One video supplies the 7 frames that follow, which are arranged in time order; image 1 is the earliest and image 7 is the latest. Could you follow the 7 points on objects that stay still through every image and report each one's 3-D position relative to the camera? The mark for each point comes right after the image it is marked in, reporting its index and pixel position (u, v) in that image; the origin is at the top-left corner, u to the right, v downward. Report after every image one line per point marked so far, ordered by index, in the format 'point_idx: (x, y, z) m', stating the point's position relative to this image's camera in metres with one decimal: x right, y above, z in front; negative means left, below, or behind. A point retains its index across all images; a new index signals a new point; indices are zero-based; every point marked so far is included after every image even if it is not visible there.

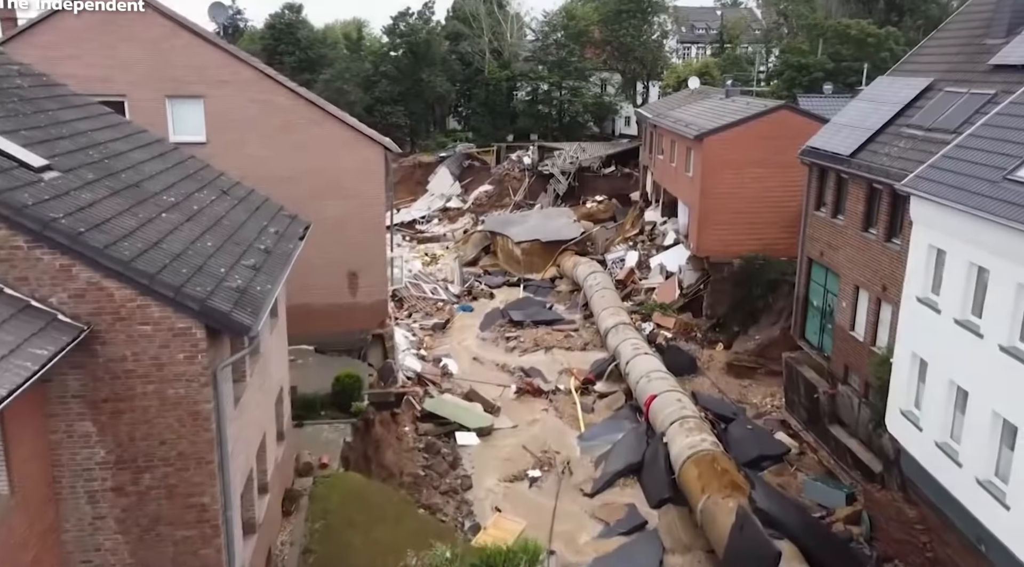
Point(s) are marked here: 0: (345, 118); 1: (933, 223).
0: (-3.2, +3.1, +17.6) m
1: (+5.7, +0.8, +12.6) m
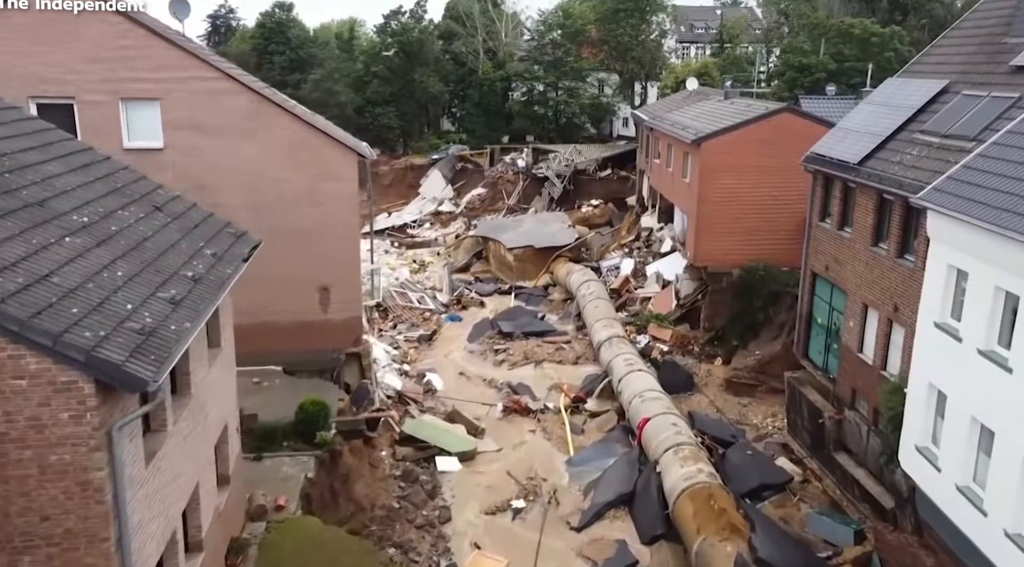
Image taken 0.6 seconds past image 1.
0: (-3.5, +2.8, +16.4) m
1: (+5.4, +0.5, +11.4) m
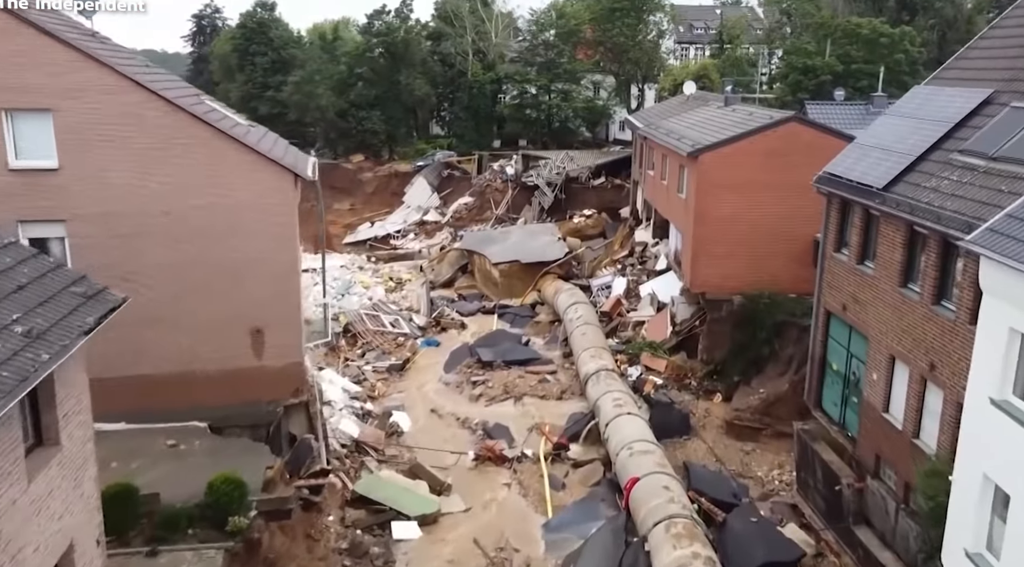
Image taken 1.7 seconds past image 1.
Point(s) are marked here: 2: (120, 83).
0: (-4.1, +2.2, +13.9) m
1: (+4.9, -0.1, +8.9) m
2: (-5.7, +2.9, +13.4) m
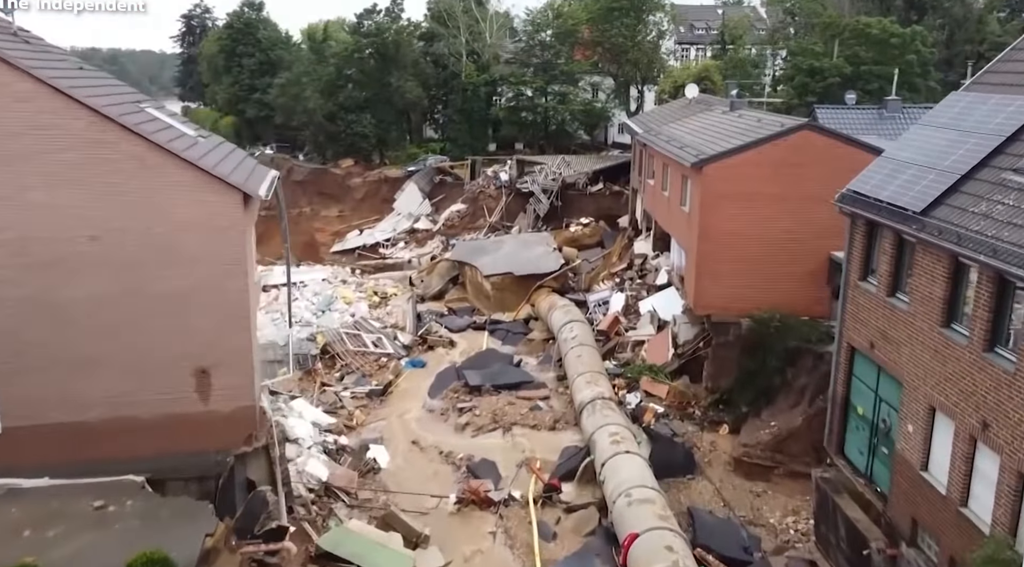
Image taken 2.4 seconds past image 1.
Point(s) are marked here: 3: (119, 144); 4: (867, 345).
0: (-4.3, +1.7, +12.1) m
1: (+4.6, -0.6, +7.1) m
2: (-6.0, +2.4, +11.6) m
3: (-5.1, +1.8, +12.0) m
4: (+5.0, -0.9, +13.0) m
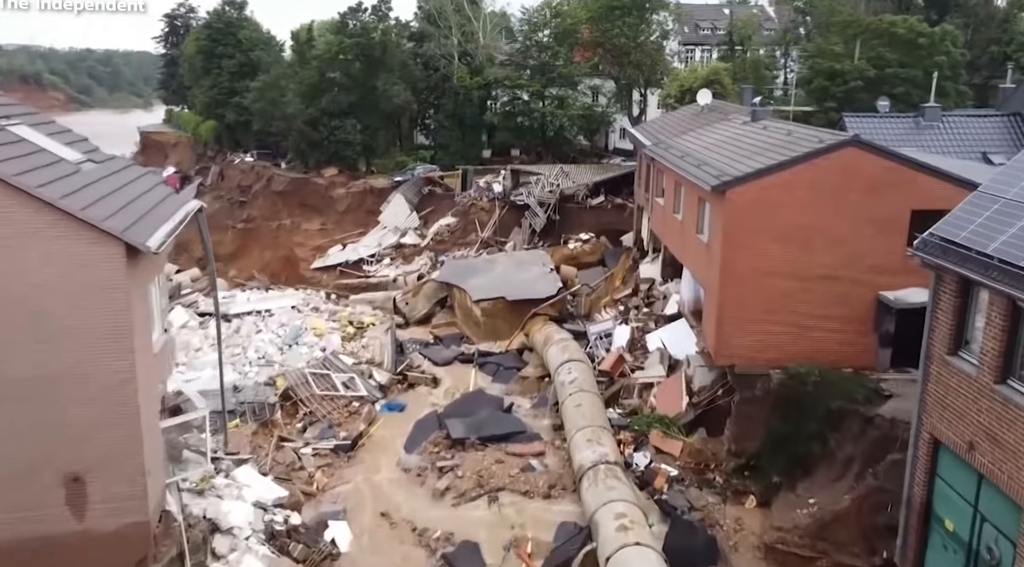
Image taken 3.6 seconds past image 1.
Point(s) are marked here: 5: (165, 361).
0: (-4.6, +0.9, +8.9) m
1: (+4.4, -1.4, +3.8) m
2: (-6.2, +1.6, +8.4) m
3: (-5.4, +1.0, +8.8) m
4: (+4.8, -1.7, +9.8) m
5: (-4.6, -1.1, +12.1) m
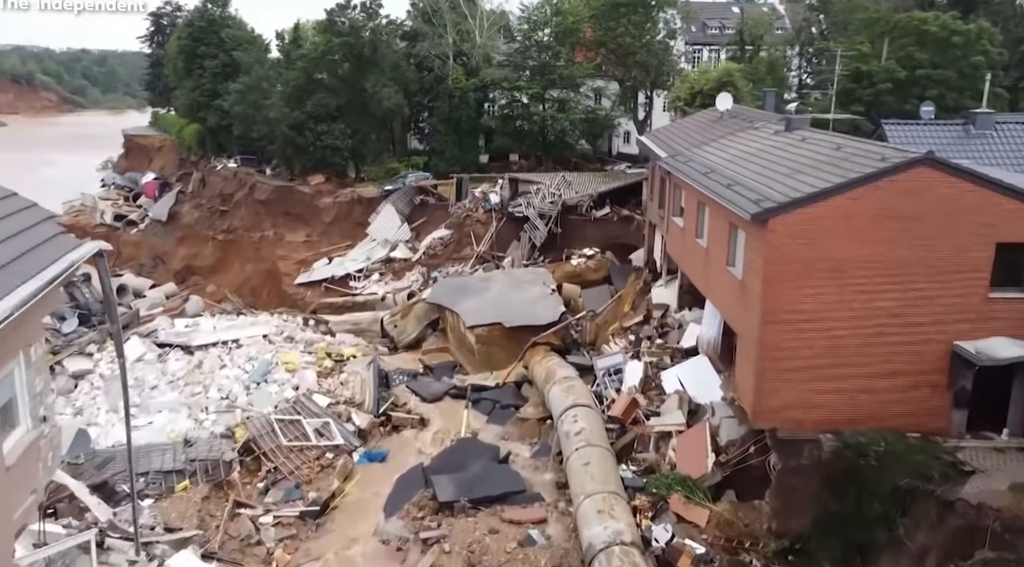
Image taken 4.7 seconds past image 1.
0: (-4.6, +0.2, +5.9) m
1: (+4.3, -2.1, +0.9) m
2: (-6.3, +0.9, +5.4) m
3: (-5.4, +0.3, +5.8) m
4: (+4.7, -2.4, +6.8) m
5: (-4.7, -1.8, +9.1) m
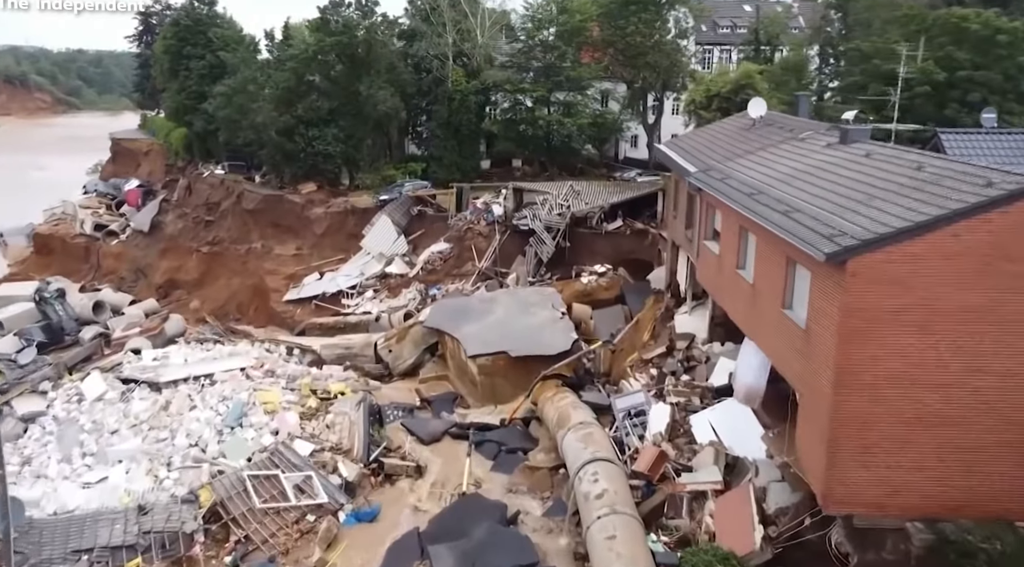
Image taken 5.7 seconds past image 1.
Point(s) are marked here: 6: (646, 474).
0: (-4.4, -0.5, +3.2) m
1: (+4.5, -2.8, -1.8) m
2: (-6.1, +0.3, +2.7) m
3: (-5.2, -0.4, +3.1) m
4: (+4.9, -3.1, +4.1) m
5: (-4.5, -2.4, +6.4) m
6: (+2.6, -3.6, +17.6) m
